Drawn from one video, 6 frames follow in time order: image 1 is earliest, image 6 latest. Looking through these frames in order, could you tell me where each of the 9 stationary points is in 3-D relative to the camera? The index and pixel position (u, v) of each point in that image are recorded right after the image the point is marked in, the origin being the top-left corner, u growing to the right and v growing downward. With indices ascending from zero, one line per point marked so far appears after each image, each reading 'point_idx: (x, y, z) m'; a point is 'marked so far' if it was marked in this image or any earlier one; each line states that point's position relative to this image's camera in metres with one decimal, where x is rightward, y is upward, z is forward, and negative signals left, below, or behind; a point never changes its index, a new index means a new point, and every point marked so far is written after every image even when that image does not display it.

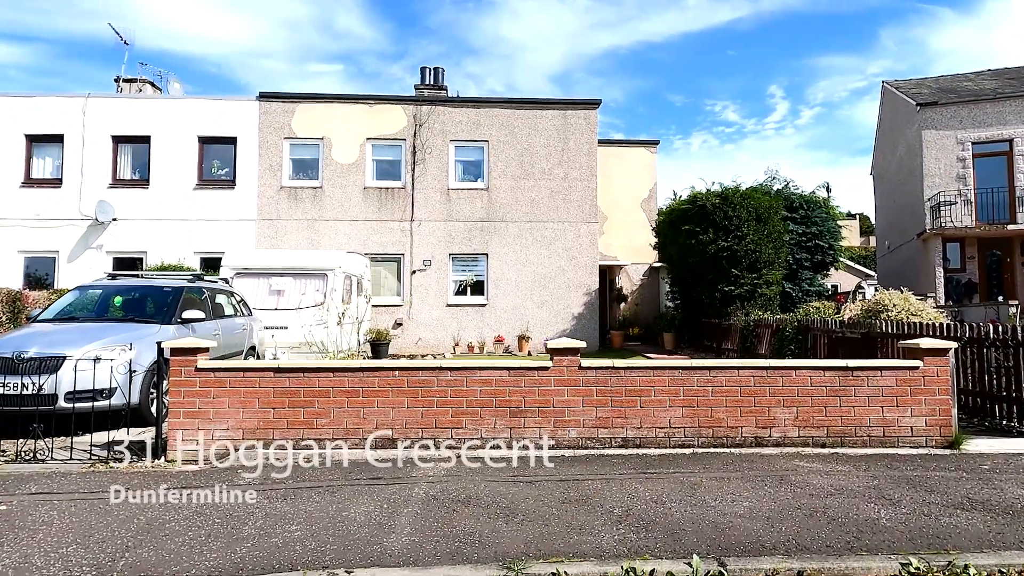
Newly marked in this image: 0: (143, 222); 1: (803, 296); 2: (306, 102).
0: (-9.1, +1.6, +16.5) m
1: (+7.3, -0.2, +16.7) m
2: (-5.3, +4.8, +17.0) m
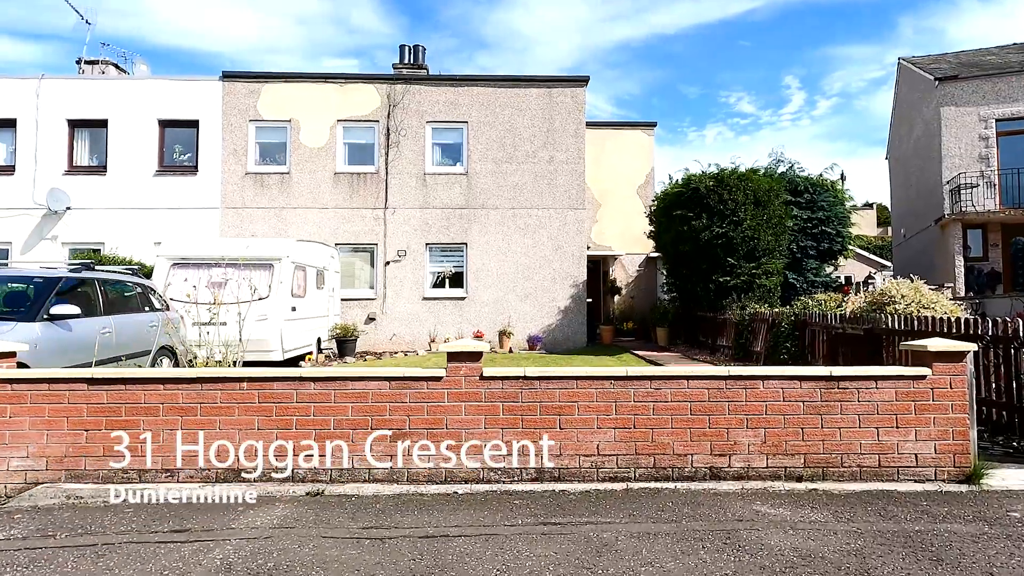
0: (-9.6, +1.8, +15.5) m
1: (+6.8, 0.0, +15.4) m
2: (-5.7, +5.0, +15.9) m
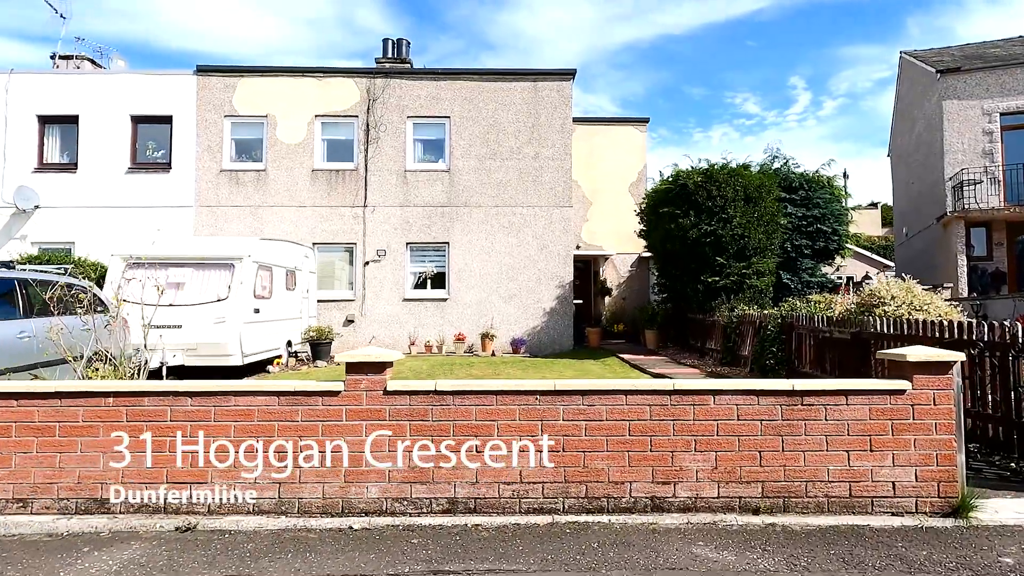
0: (-10.0, +1.8, +15.0) m
1: (+6.5, 0.0, +14.7) m
2: (-6.1, +4.9, +15.4) m
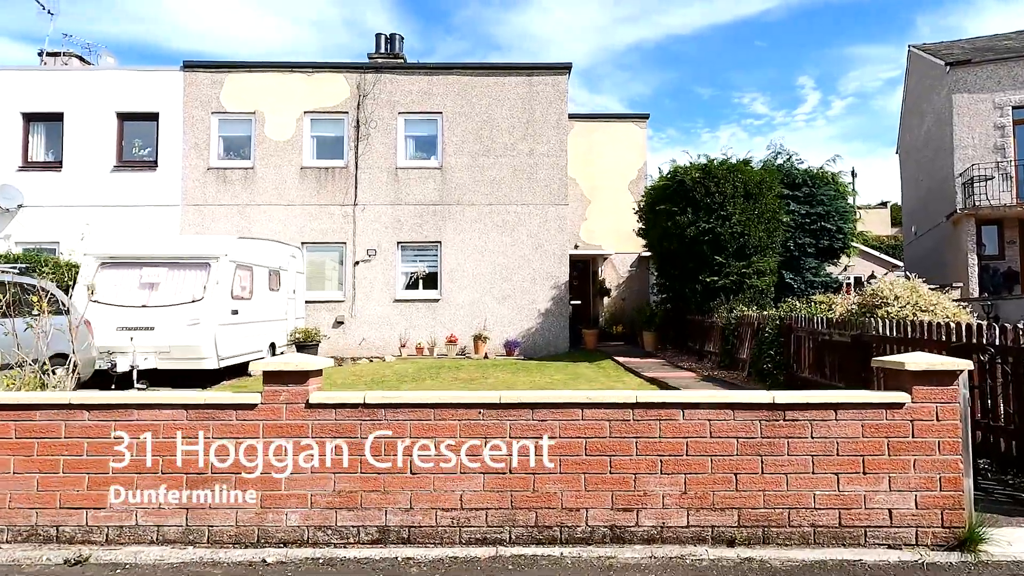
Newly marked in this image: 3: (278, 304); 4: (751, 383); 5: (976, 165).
0: (-10.1, +1.7, +14.7) m
1: (+6.3, 0.0, +14.2) m
2: (-6.2, +4.9, +15.1) m
3: (-4.3, -0.3, +12.2) m
4: (+3.1, -1.2, +8.5) m
5: (+11.9, +3.2, +17.0) m
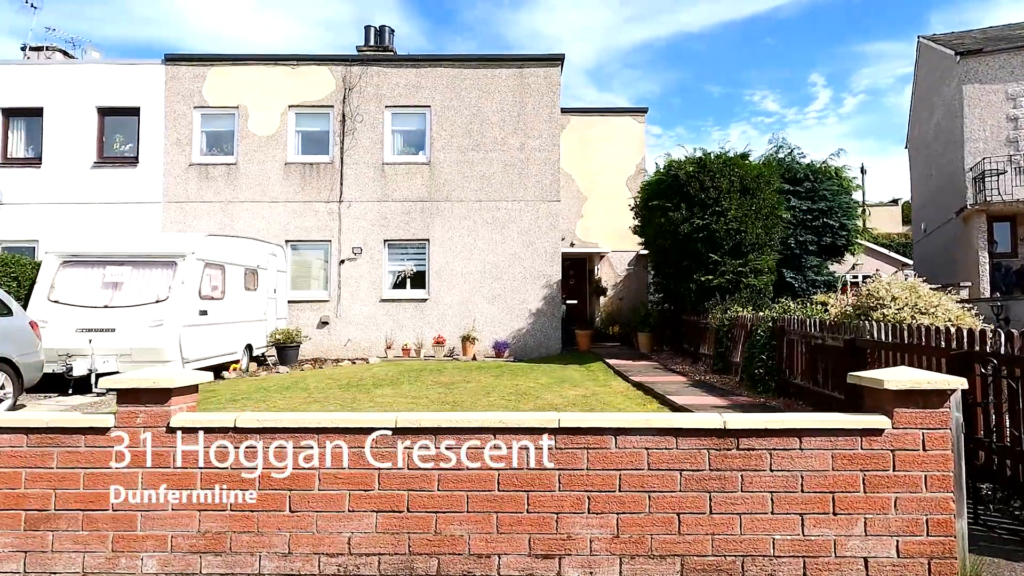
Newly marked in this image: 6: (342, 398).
0: (-10.3, +1.8, +14.4) m
1: (+6.1, 0.0, +13.7) m
2: (-6.4, +4.9, +14.7) m
3: (-4.6, -0.3, +11.8) m
4: (+2.8, -1.2, +8.0) m
5: (+11.7, +3.2, +16.4) m
6: (-2.2, -1.4, +8.7) m
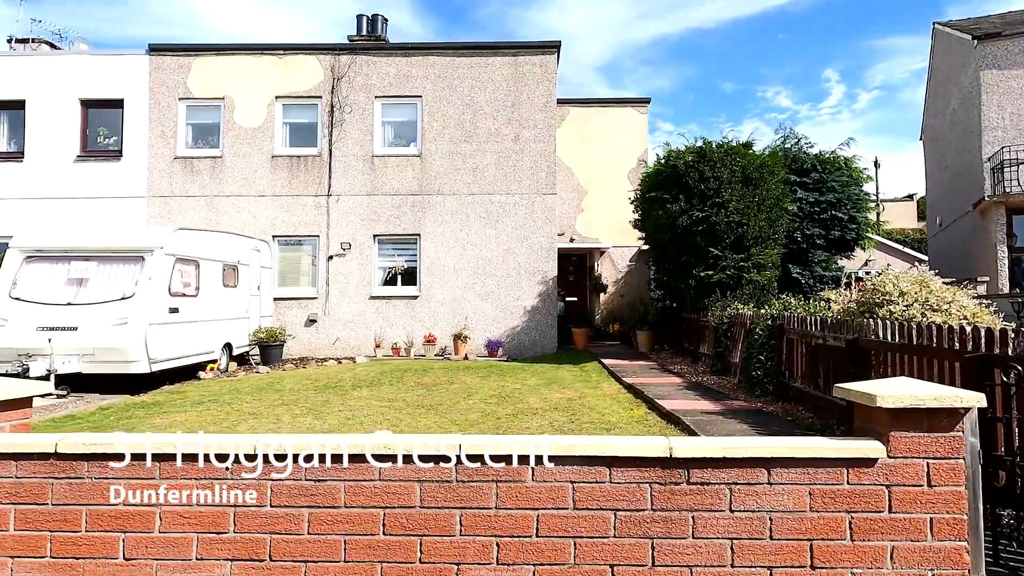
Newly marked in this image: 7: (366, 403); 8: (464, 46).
0: (-10.5, +1.8, +14.0) m
1: (+6.0, +0.1, +13.0) m
2: (-6.6, +5.0, +14.2) m
3: (-4.7, -0.2, +11.3) m
4: (+2.6, -1.2, +7.4) m
5: (+11.6, +3.3, +15.6) m
6: (-2.5, -1.4, +8.2) m
7: (-1.7, -1.4, +7.9) m
8: (-1.0, +5.1, +14.1) m
